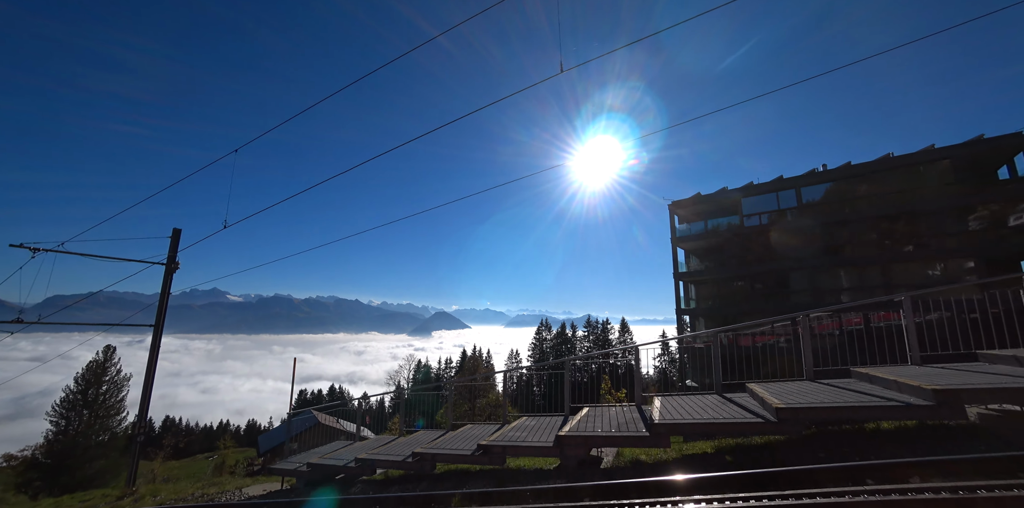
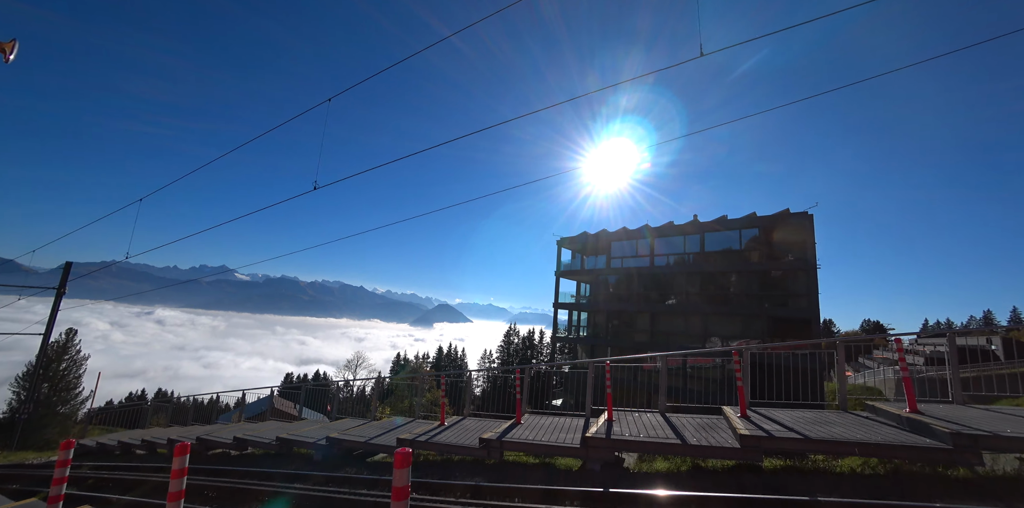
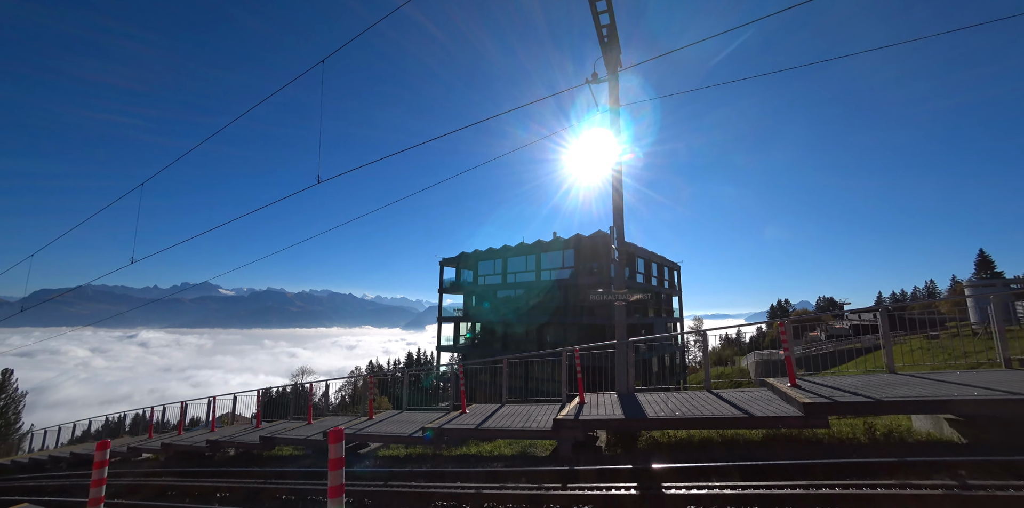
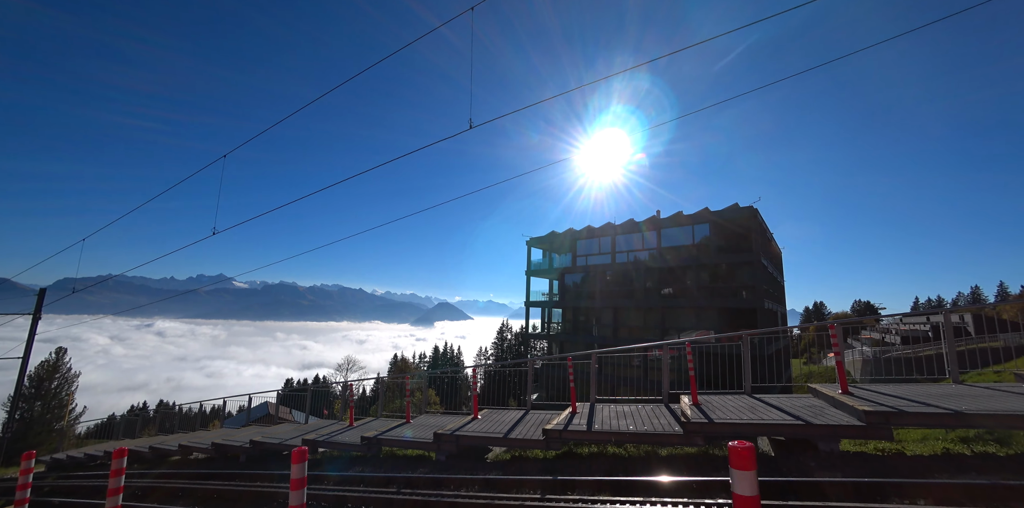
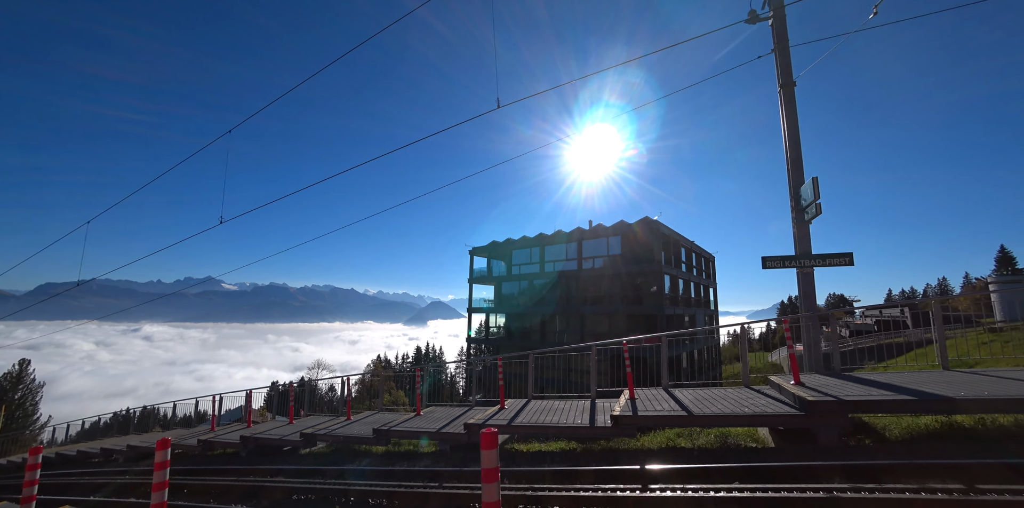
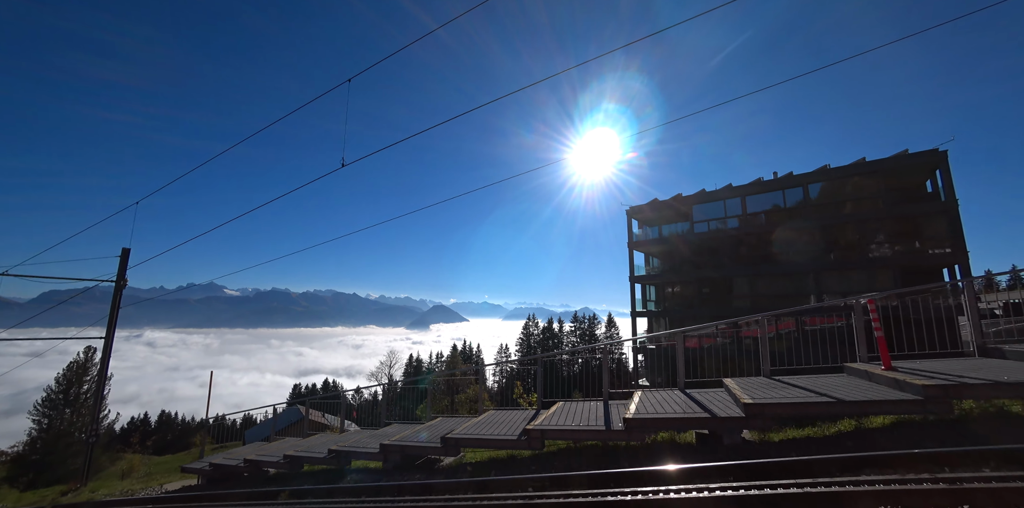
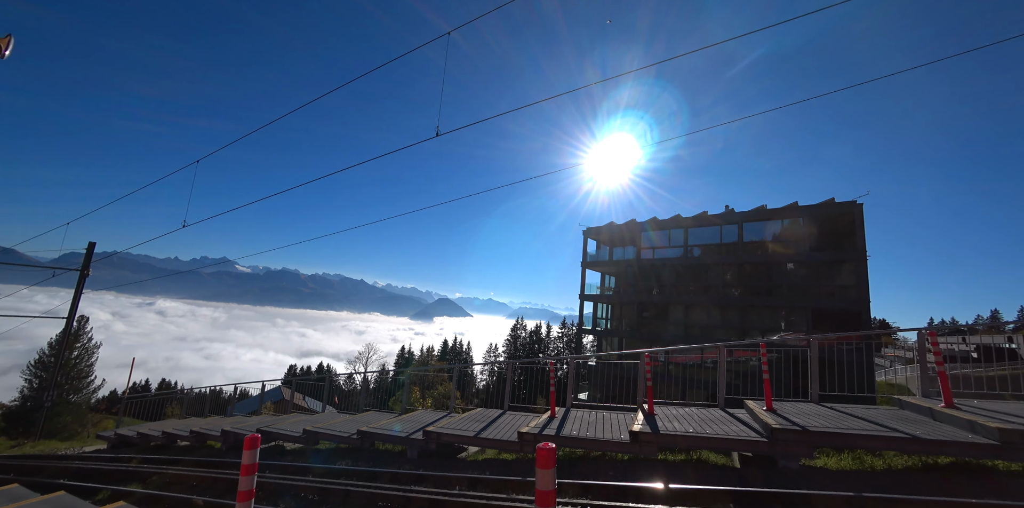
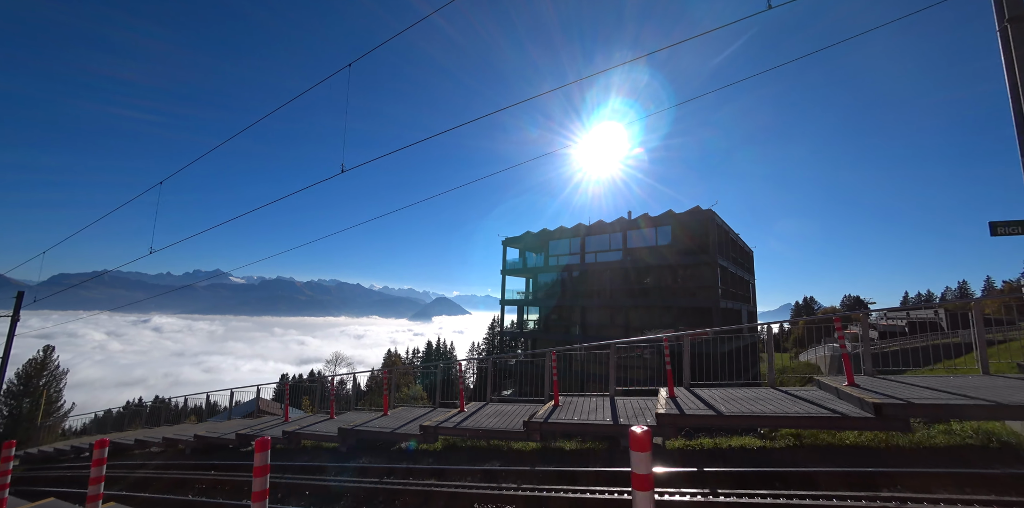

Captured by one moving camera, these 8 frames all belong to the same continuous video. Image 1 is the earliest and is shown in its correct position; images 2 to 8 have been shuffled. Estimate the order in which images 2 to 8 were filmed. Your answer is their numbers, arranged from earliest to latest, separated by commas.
6, 7, 2, 4, 8, 5, 3
